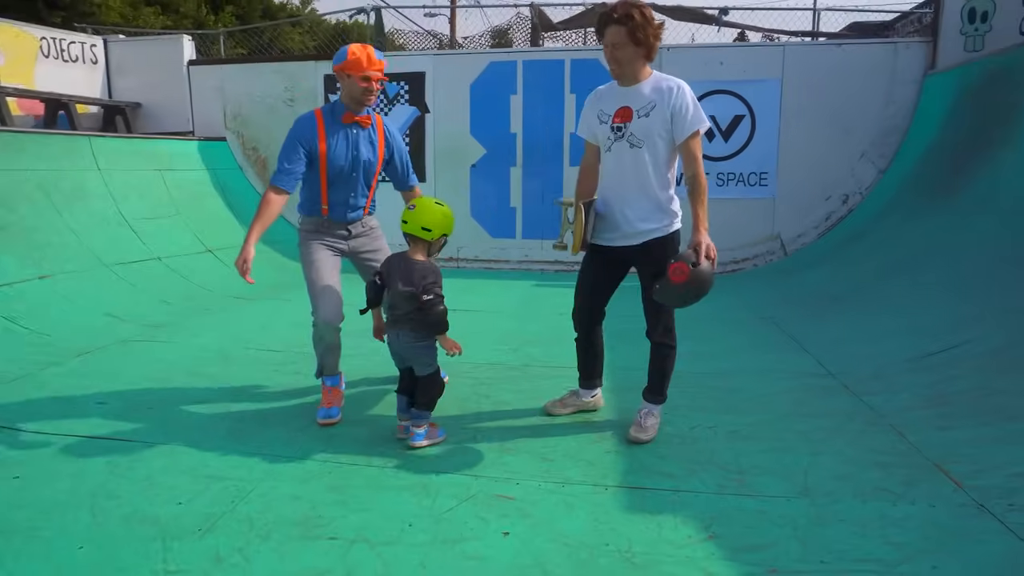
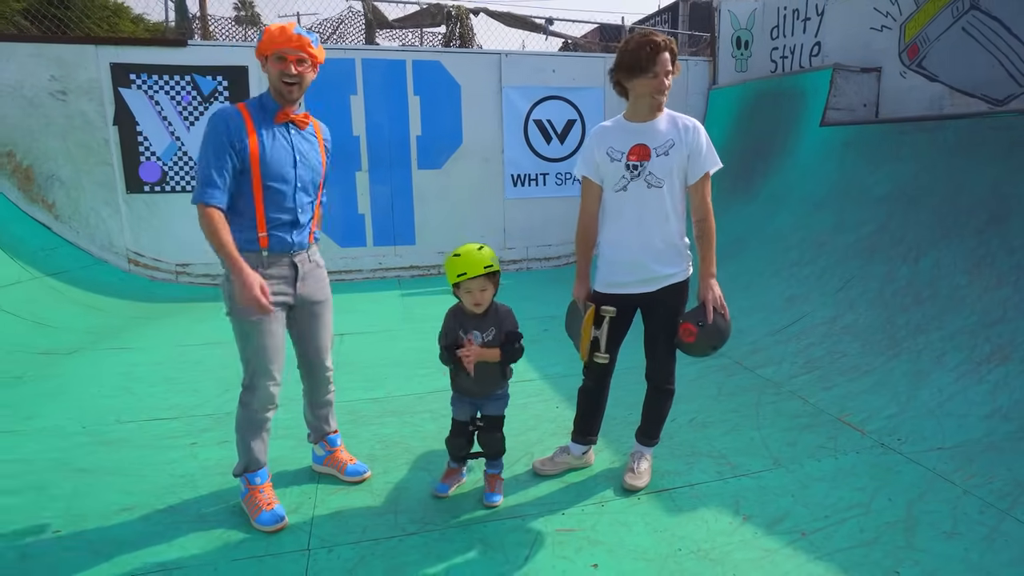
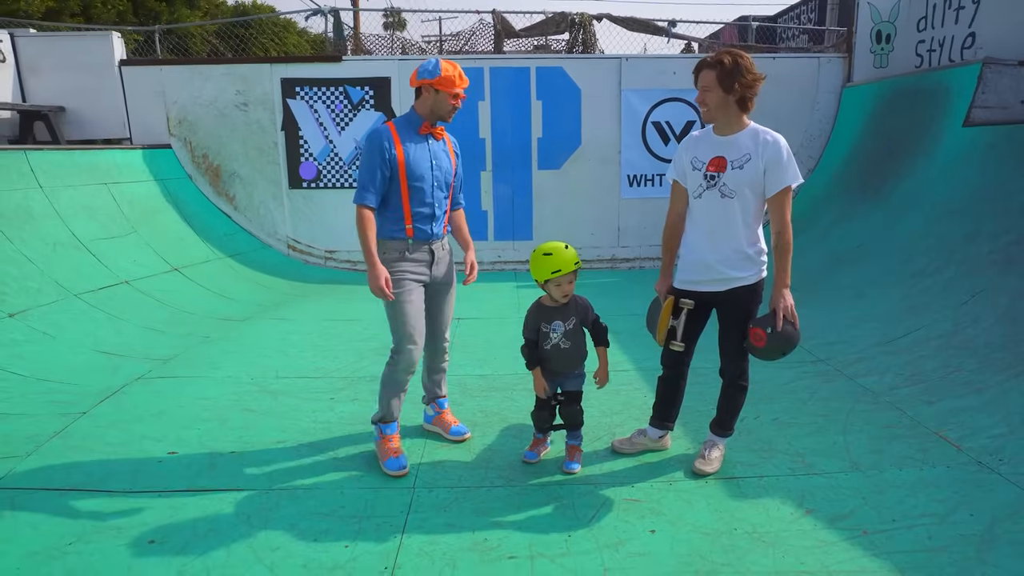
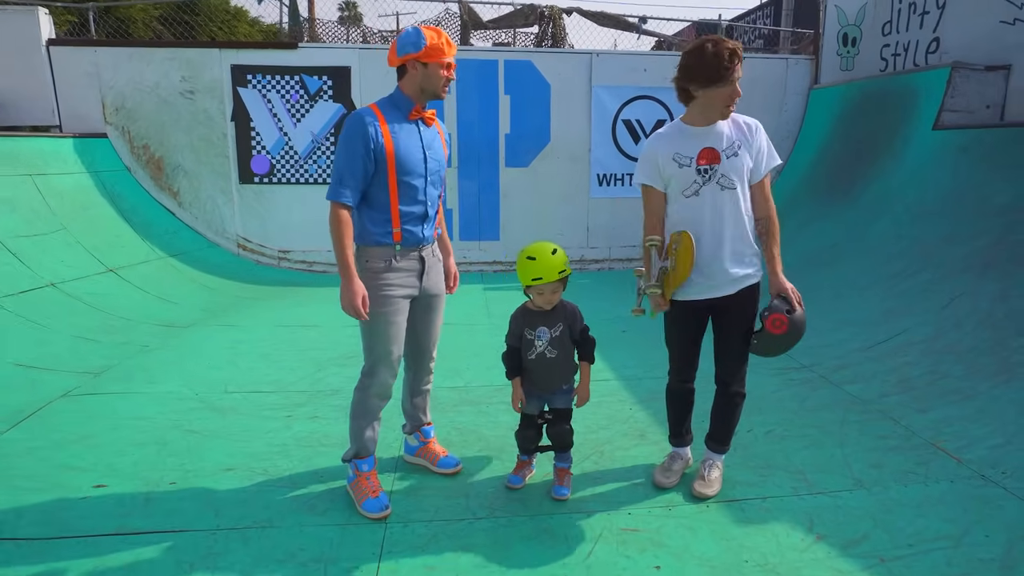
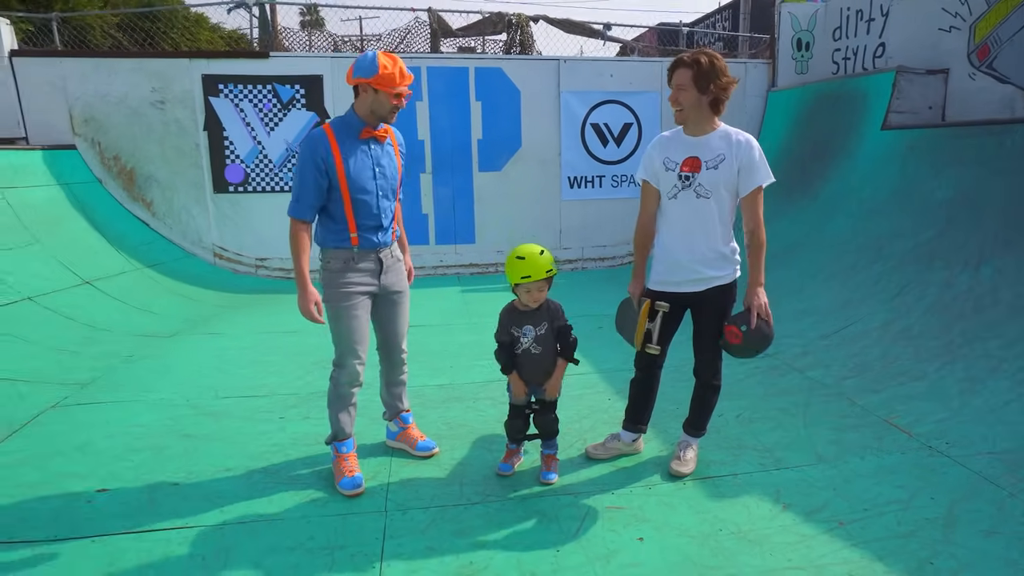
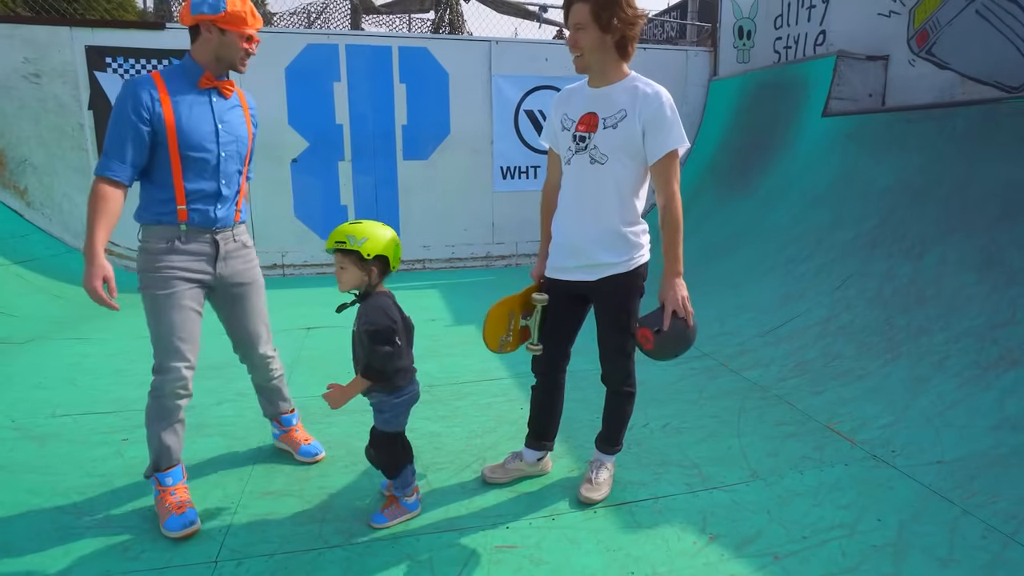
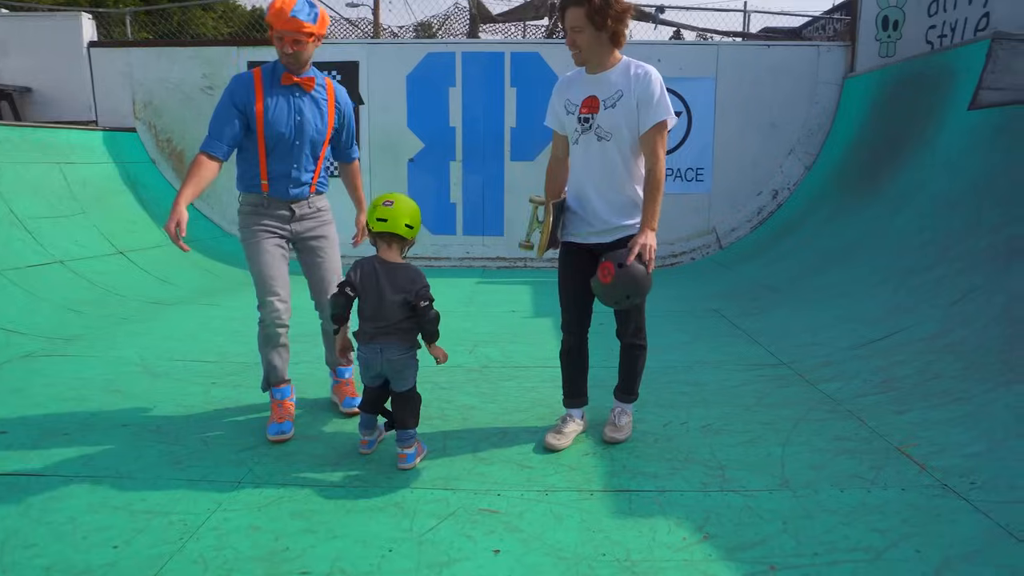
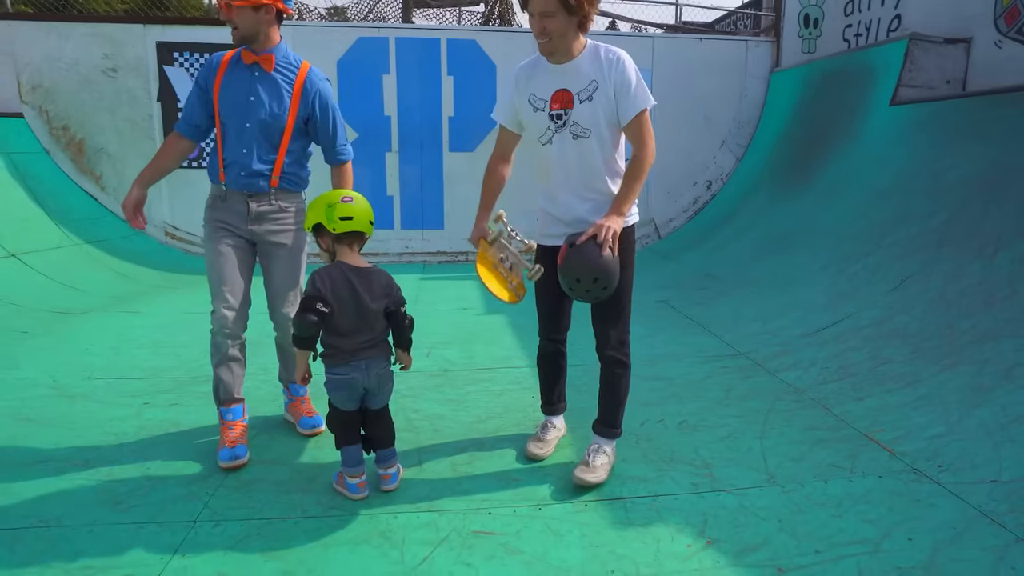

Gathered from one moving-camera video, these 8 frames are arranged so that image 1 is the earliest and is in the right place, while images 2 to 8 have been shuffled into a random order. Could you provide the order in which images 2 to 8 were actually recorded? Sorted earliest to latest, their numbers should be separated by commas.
7, 8, 6, 2, 5, 3, 4
